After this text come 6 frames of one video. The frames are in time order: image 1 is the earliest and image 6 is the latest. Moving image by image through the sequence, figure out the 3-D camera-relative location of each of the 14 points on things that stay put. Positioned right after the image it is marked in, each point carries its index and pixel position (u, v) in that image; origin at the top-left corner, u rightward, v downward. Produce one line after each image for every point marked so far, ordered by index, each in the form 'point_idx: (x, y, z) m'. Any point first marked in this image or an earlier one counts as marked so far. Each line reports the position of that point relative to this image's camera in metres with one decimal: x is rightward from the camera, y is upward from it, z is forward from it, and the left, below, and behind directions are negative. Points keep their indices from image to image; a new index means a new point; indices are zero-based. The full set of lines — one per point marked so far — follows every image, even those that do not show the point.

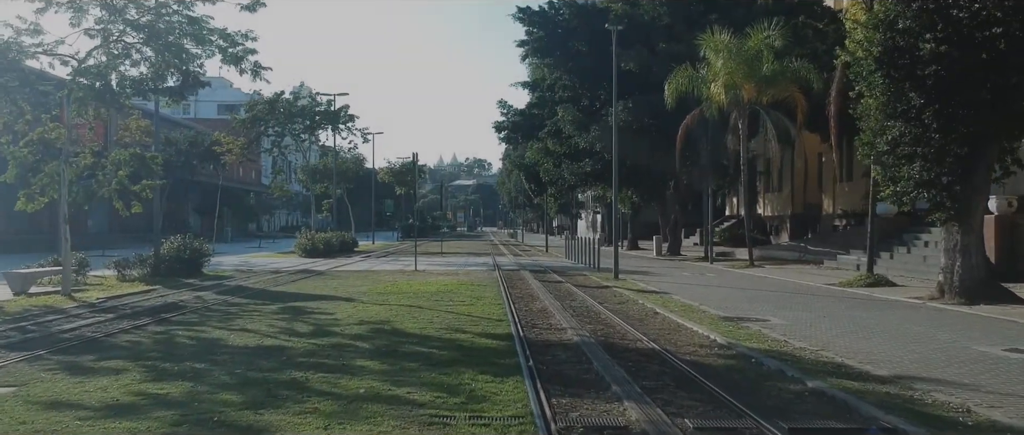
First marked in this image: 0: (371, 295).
0: (-3.1, -1.7, +19.4) m
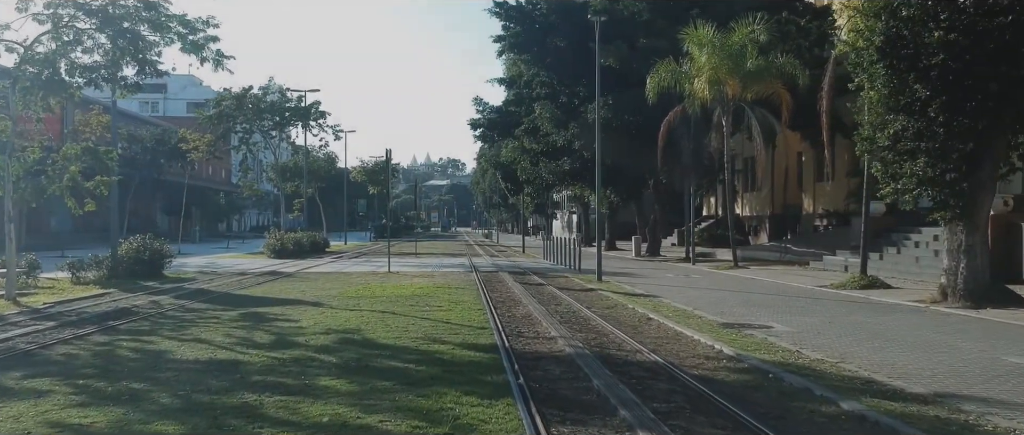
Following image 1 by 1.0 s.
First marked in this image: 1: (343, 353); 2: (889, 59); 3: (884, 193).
0: (-3.5, -1.7, +18.0) m
1: (-2.0, -1.6, +10.2) m
2: (+7.4, +3.1, +17.2) m
3: (+8.0, +0.5, +18.9) m
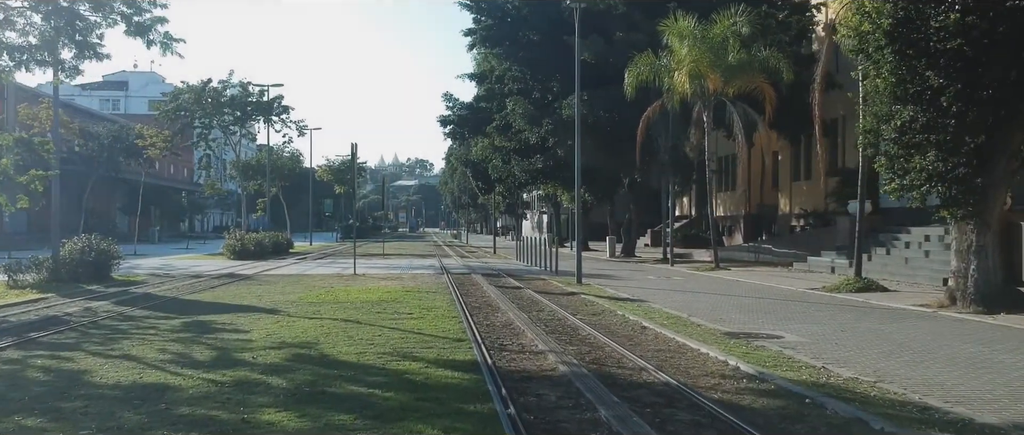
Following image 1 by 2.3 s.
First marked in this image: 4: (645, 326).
0: (-4.0, -1.6, +16.3) m
1: (-2.1, -1.5, +8.5) m
2: (+7.0, +3.1, +15.9) m
3: (+7.5, +0.6, +17.6) m
4: (+2.0, -1.7, +13.4) m
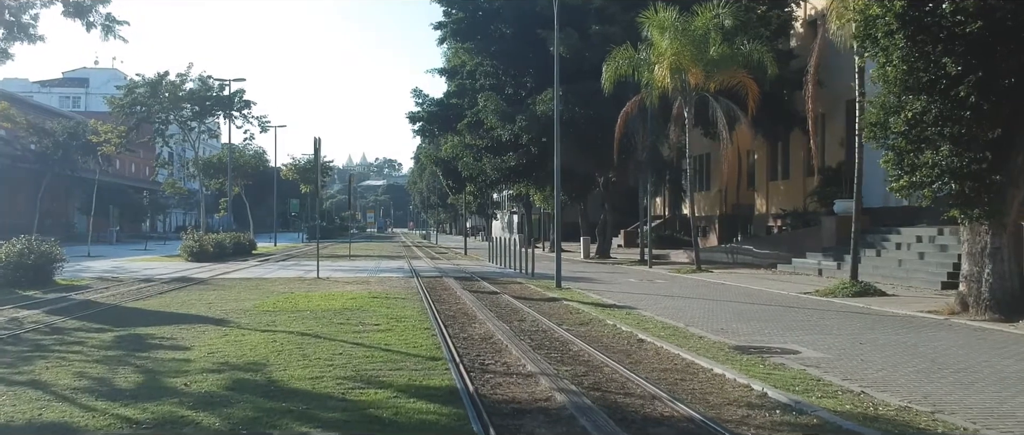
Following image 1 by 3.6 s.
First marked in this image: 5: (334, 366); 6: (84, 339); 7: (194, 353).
0: (-4.3, -1.6, +14.7) m
1: (-2.2, -1.5, +6.9) m
2: (+6.6, +3.2, +14.6) m
3: (+7.1, +0.6, +16.3) m
4: (+1.8, -1.6, +11.9) m
5: (-1.8, -1.5, +9.1) m
6: (-5.9, -1.7, +12.1) m
7: (-3.7, -1.6, +10.4) m
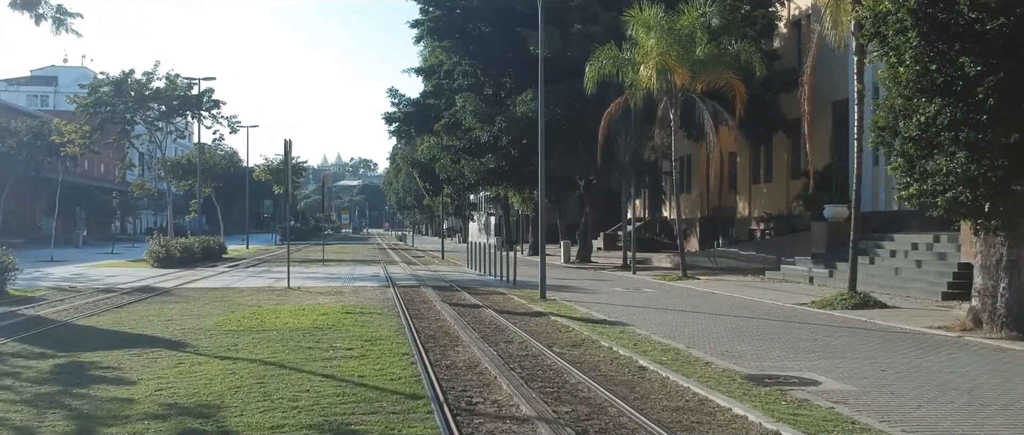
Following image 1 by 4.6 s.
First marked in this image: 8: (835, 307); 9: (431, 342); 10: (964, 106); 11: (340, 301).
0: (-4.5, -1.8, +13.4) m
1: (-2.2, -1.7, +5.7) m
2: (+6.4, +3.0, +13.6) m
3: (+6.8, +0.4, +15.4) m
4: (+1.6, -1.8, +10.8) m
5: (-1.9, -1.7, +7.9) m
6: (-6.1, -1.9, +10.8) m
7: (-3.8, -1.8, +9.1) m
8: (+7.1, -2.0, +19.4) m
9: (-1.1, -1.8, +12.5) m
10: (+7.0, +1.7, +13.6) m
11: (-3.9, -1.9, +19.9) m
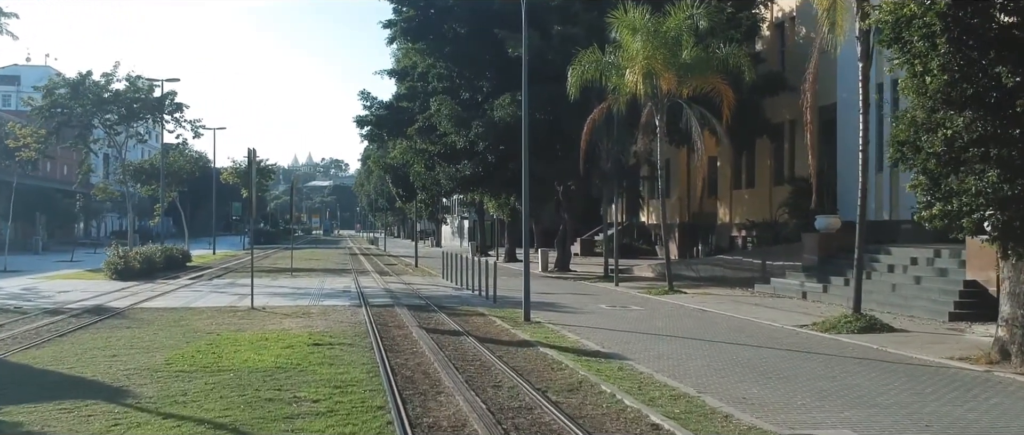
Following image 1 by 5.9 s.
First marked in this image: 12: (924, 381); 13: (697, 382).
0: (-4.7, -2.2, +11.8) m
1: (-2.1, -2.1, +4.2) m
2: (+6.2, +2.6, +12.3) m
3: (+6.6, 0.0, +14.1) m
4: (+1.5, -2.2, +9.4) m
5: (-1.9, -2.1, +6.4) m
6: (-6.1, -2.2, +9.1) m
7: (-3.9, -2.1, +7.5) m
8: (+6.8, -2.3, +18.2) m
9: (-1.3, -2.1, +11.0) m
10: (+6.9, +1.4, +12.4) m
11: (-4.2, -2.3, +18.3) m
12: (+5.8, -2.3, +12.5) m
13: (+2.6, -2.2, +12.1) m
